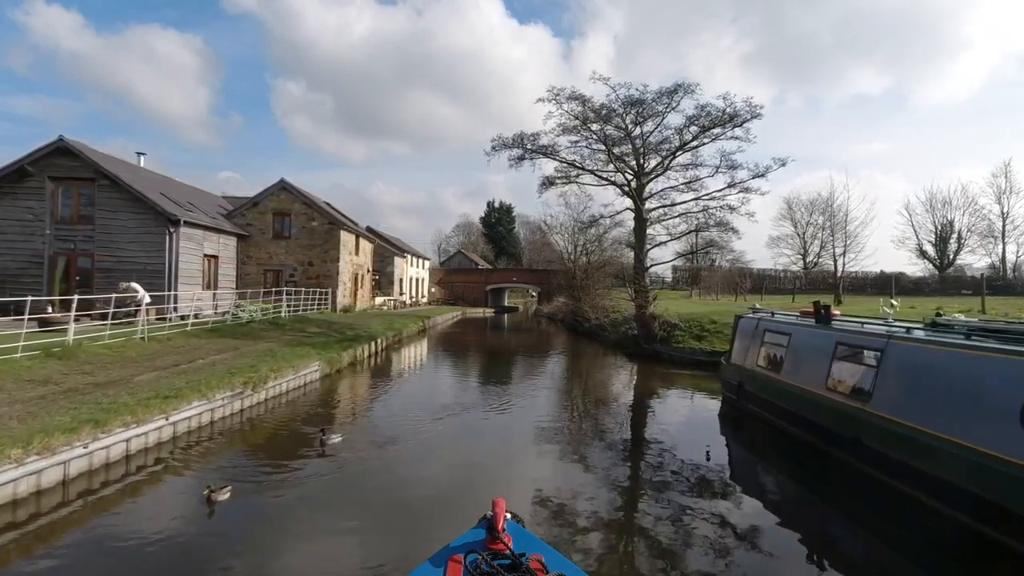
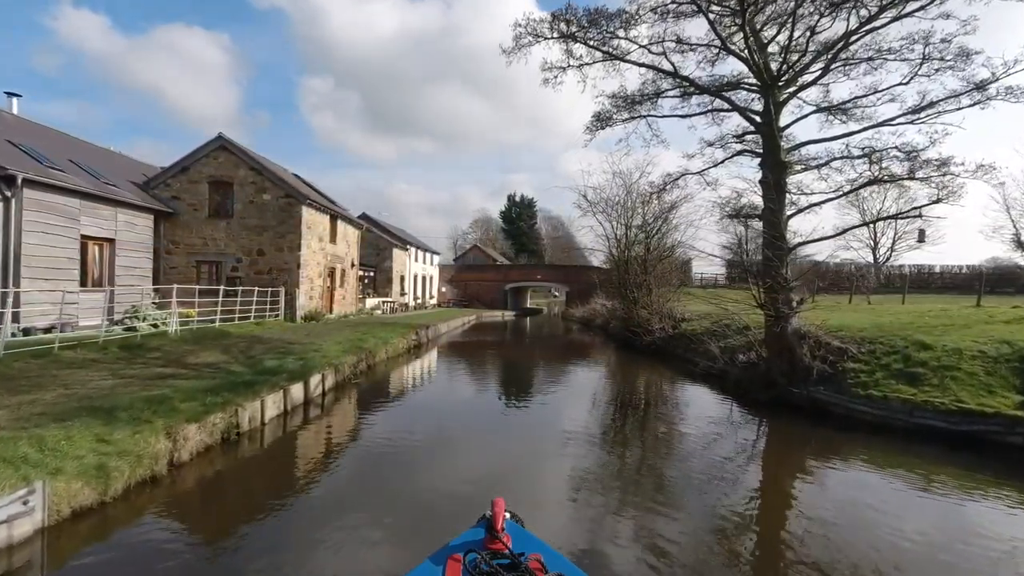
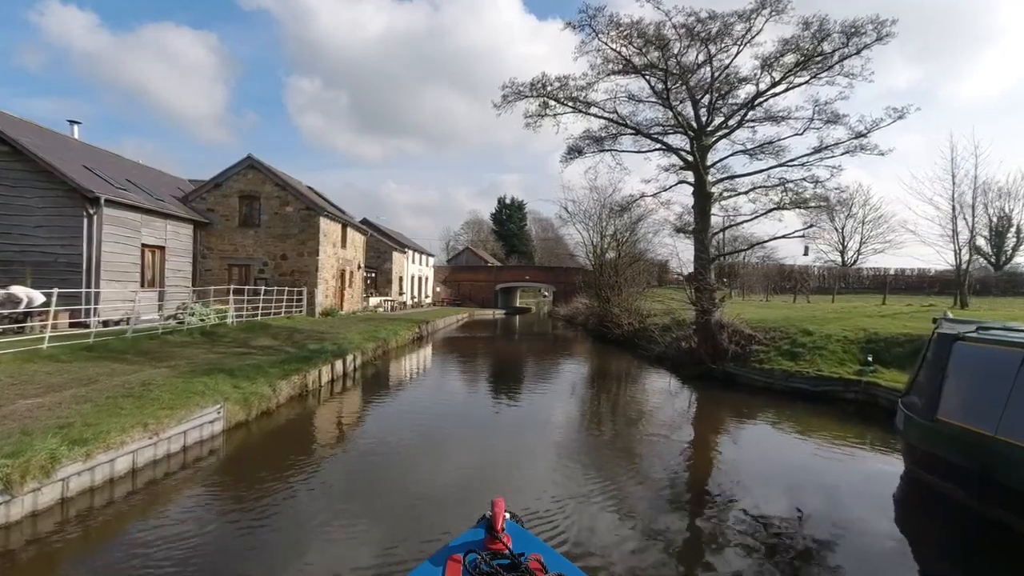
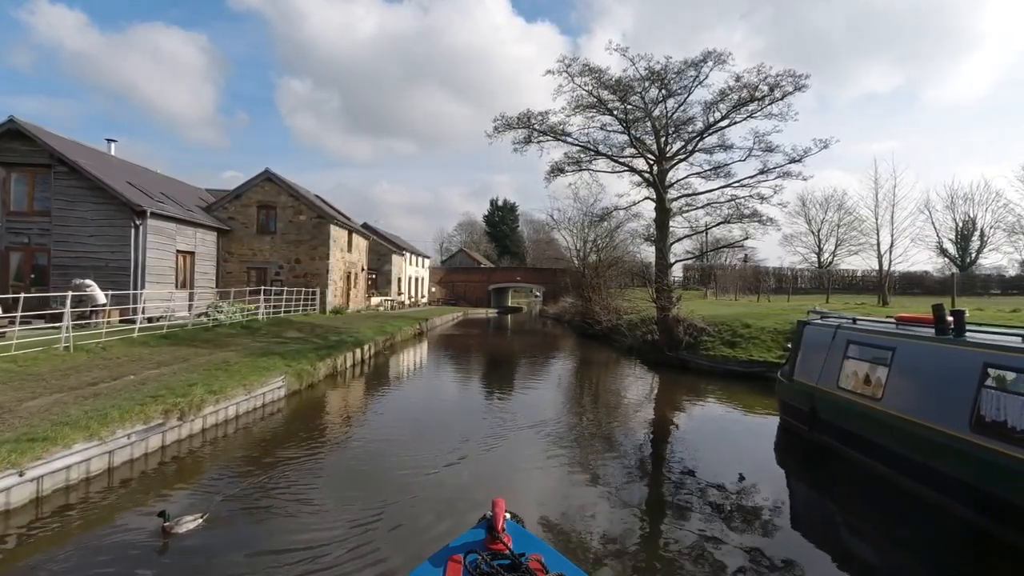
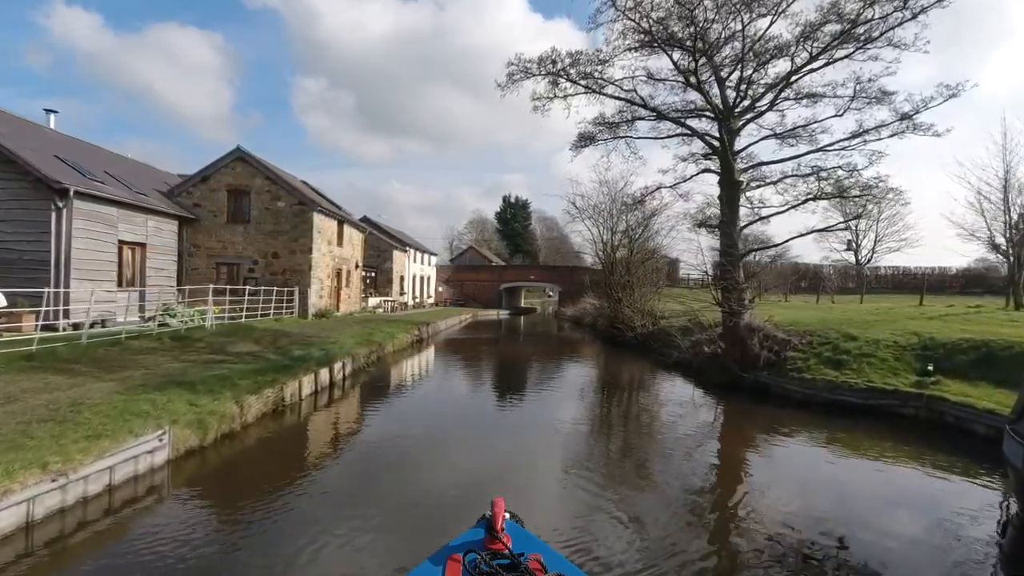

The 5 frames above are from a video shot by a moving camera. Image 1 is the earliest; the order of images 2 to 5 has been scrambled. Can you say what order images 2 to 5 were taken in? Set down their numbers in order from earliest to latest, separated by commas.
4, 3, 5, 2
